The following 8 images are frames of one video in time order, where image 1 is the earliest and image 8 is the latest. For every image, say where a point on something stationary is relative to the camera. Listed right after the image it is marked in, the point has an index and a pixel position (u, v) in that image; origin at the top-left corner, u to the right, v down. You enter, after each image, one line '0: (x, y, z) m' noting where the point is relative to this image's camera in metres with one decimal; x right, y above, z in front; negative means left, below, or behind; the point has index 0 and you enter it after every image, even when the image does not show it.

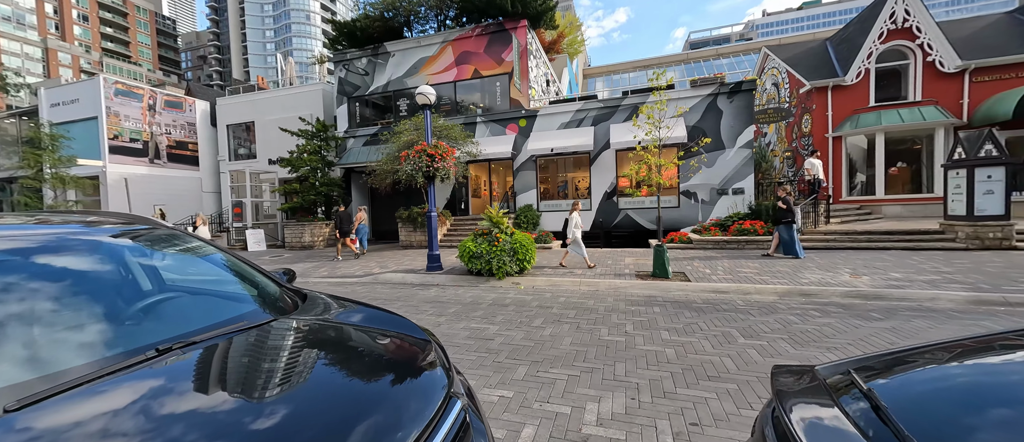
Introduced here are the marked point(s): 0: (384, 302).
0: (-2.7, -1.7, +7.1) m
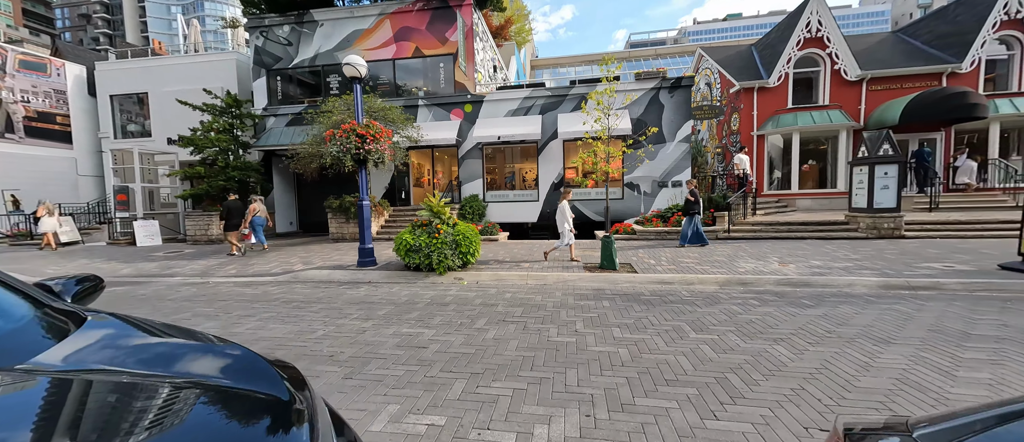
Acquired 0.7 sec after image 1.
0: (-3.8, -1.5, +6.0) m
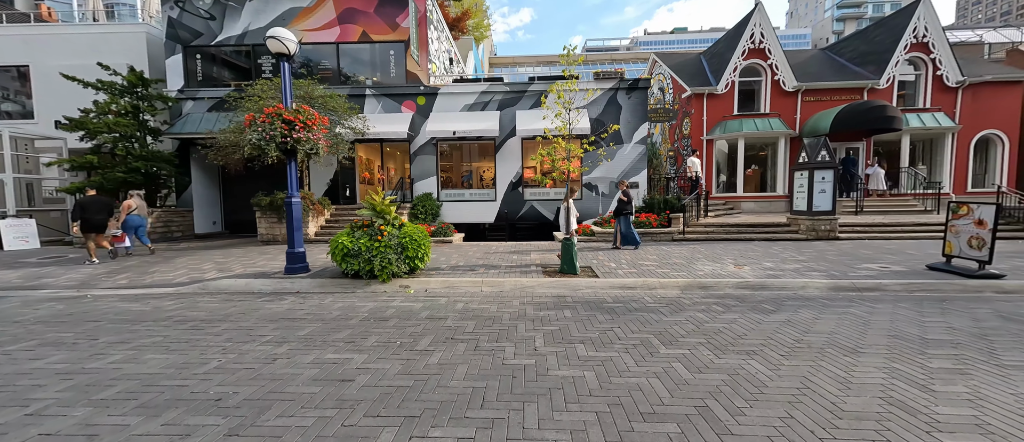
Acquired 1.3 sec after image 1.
0: (-4.5, -1.5, +4.9) m
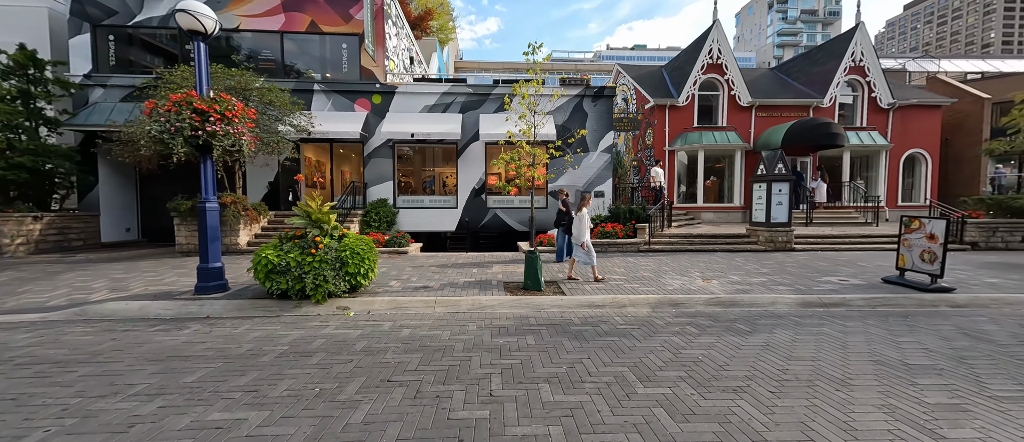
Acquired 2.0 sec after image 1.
0: (-5.0, -1.6, +3.7) m
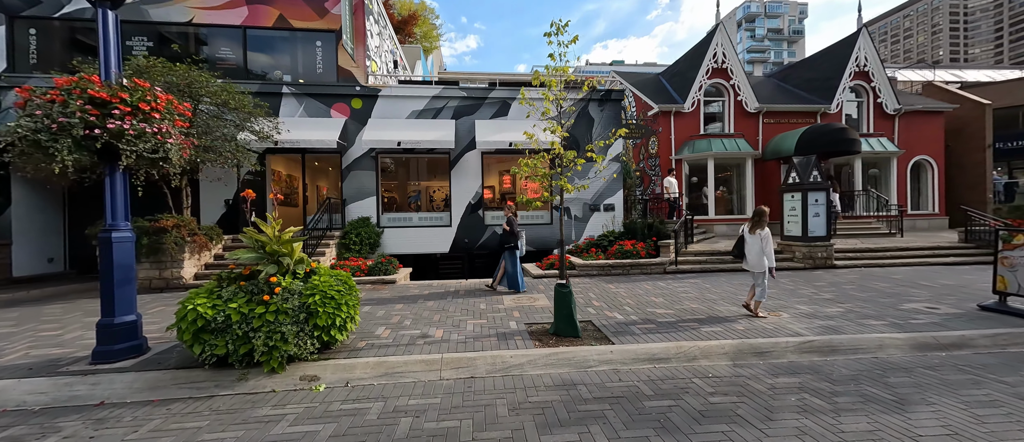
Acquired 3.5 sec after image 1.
0: (-4.5, -1.9, +2.0) m
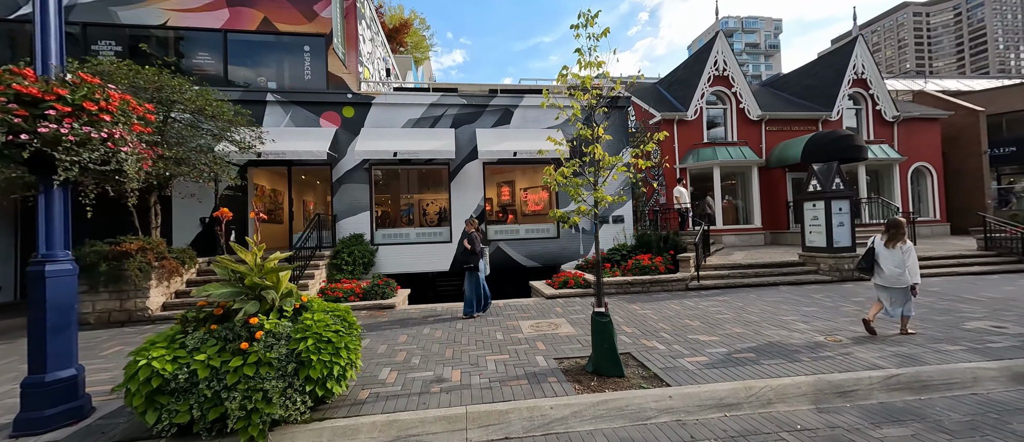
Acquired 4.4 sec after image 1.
0: (-4.0, -2.1, +1.1) m
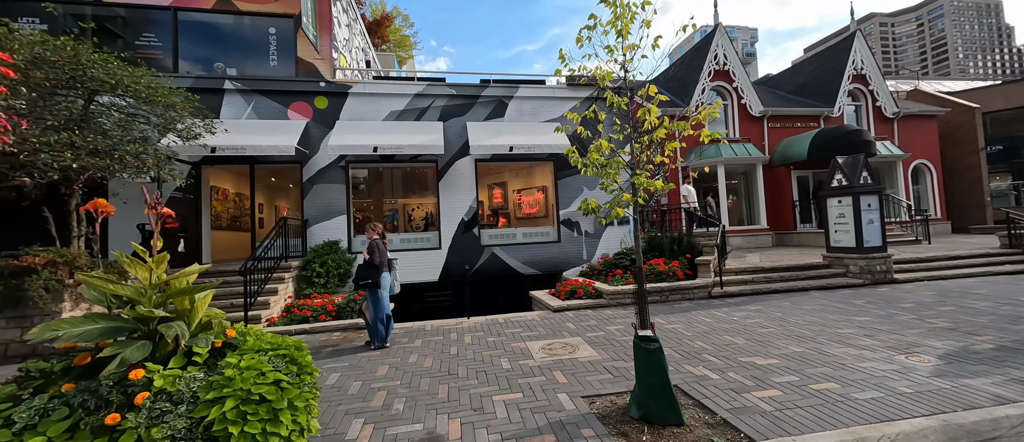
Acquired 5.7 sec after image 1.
0: (-3.7, -2.1, -0.2) m
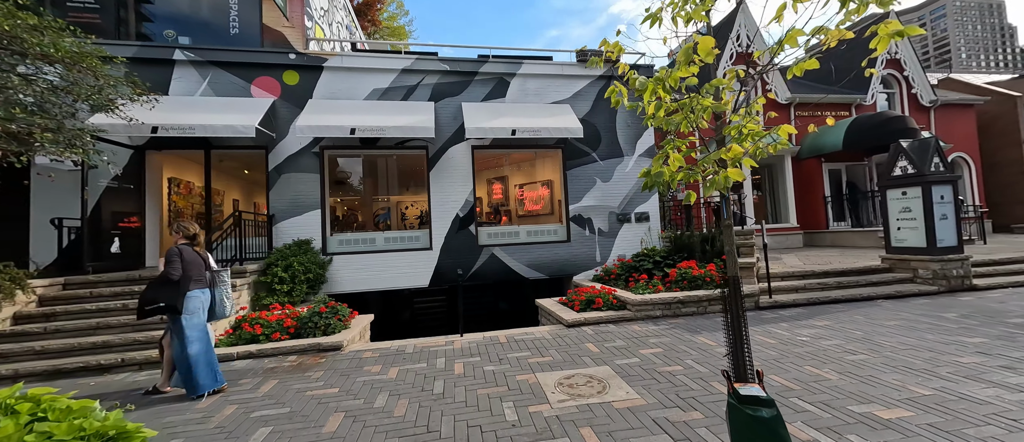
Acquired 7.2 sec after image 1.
0: (-3.7, -2.0, -1.4) m
